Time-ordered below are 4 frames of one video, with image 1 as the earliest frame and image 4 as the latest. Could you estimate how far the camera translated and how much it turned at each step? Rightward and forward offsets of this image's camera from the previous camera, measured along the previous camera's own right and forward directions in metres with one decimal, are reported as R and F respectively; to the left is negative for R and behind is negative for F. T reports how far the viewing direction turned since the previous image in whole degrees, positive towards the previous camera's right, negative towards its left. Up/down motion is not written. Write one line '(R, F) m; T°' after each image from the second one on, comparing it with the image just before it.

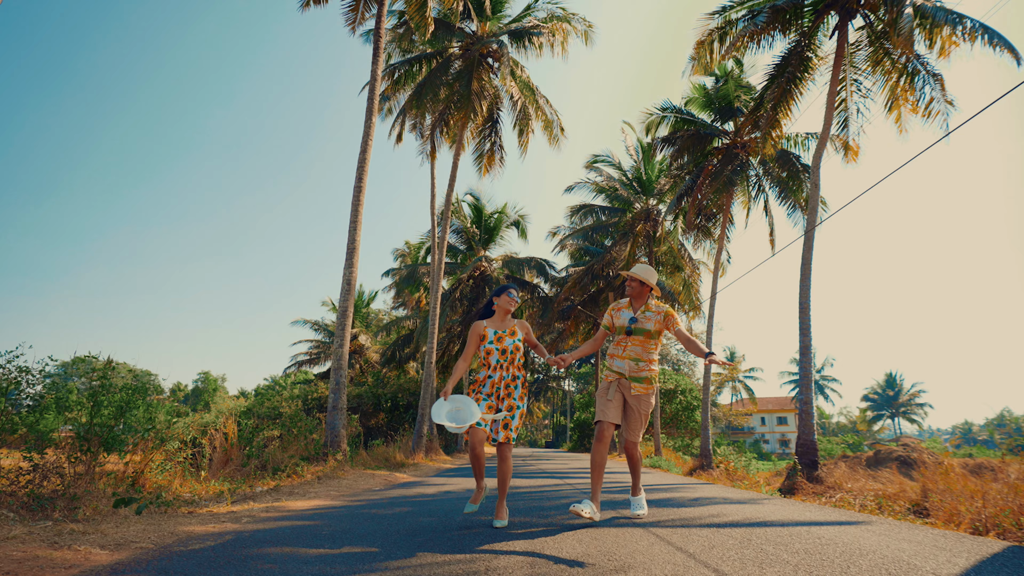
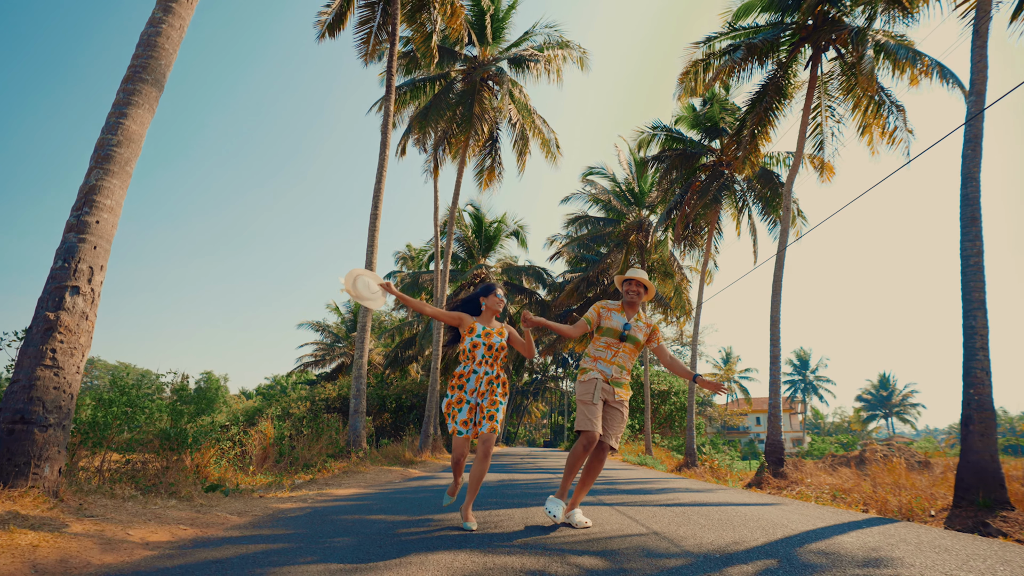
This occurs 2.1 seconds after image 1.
(0.0, -1.1) m; 0°
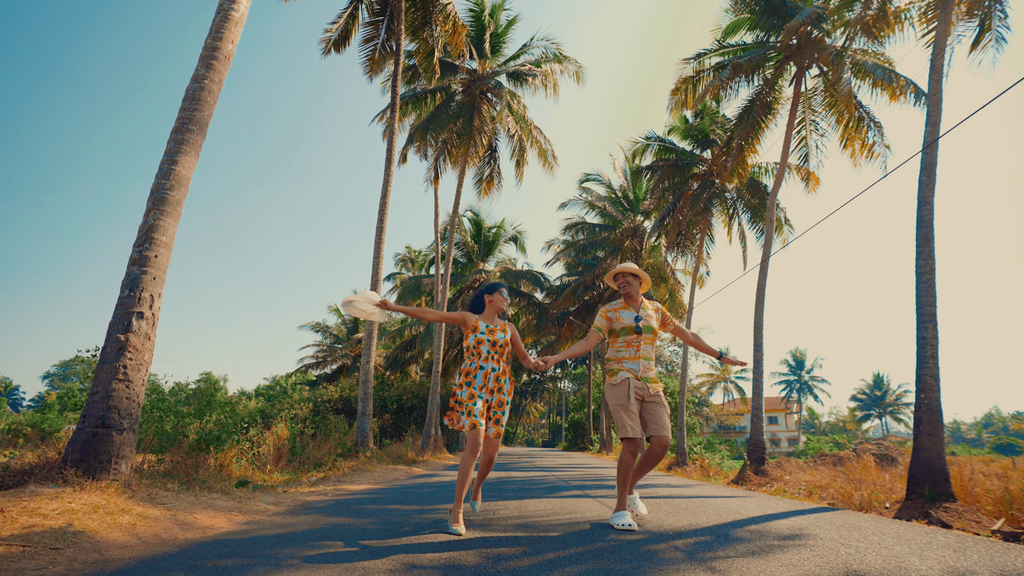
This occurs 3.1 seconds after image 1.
(0.0, -0.6) m; 0°
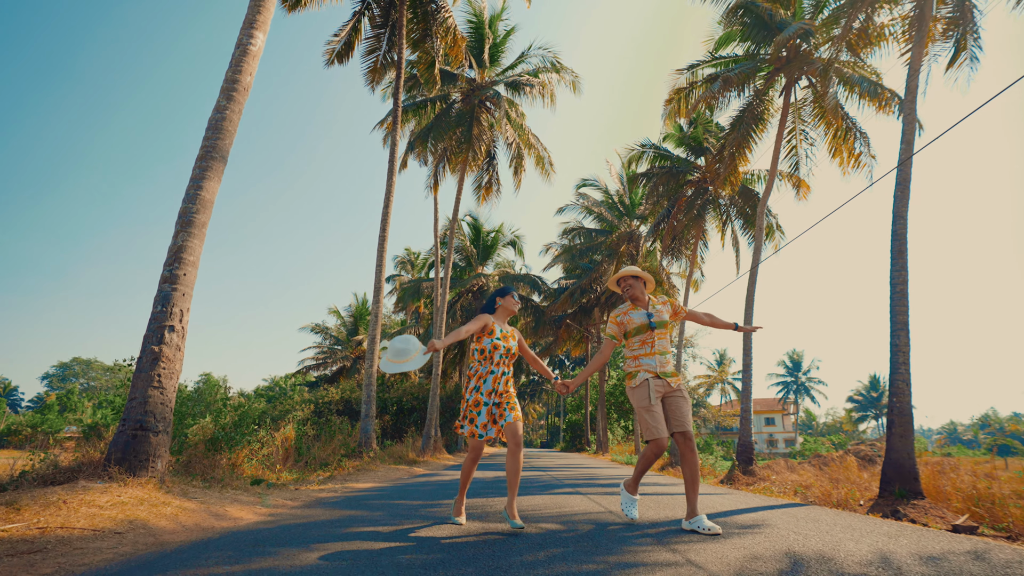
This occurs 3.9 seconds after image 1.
(0.0, -0.4) m; 0°
